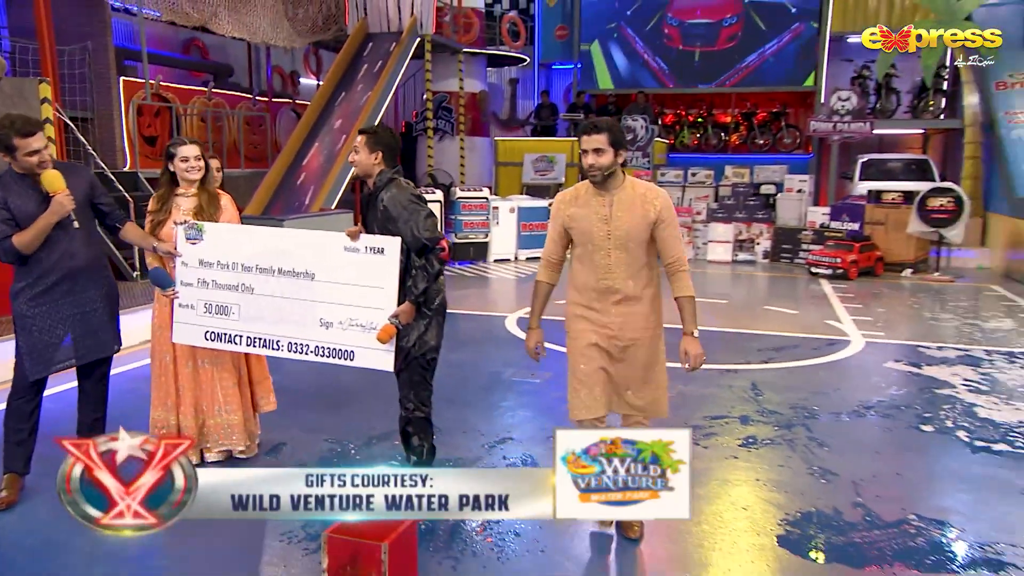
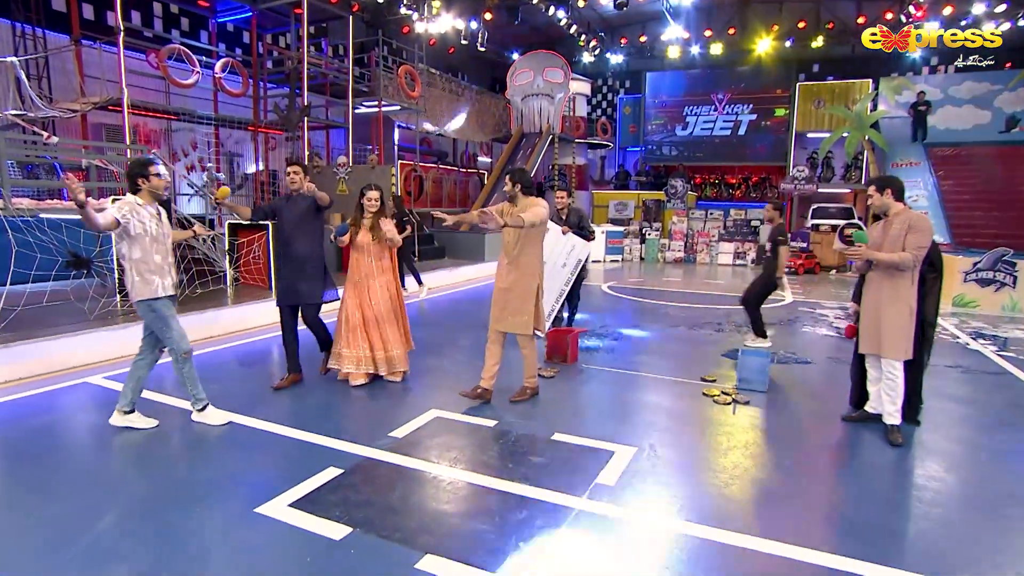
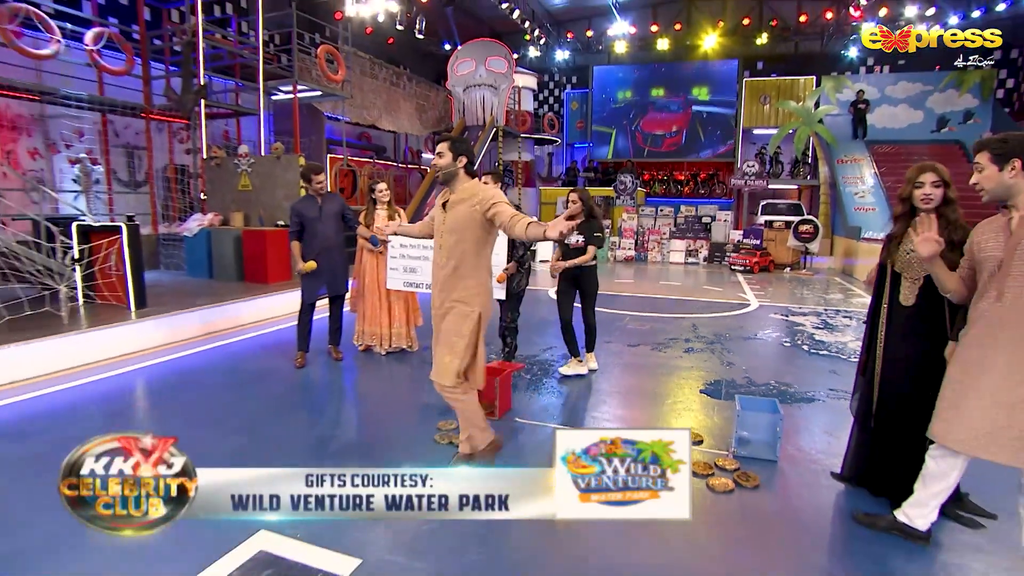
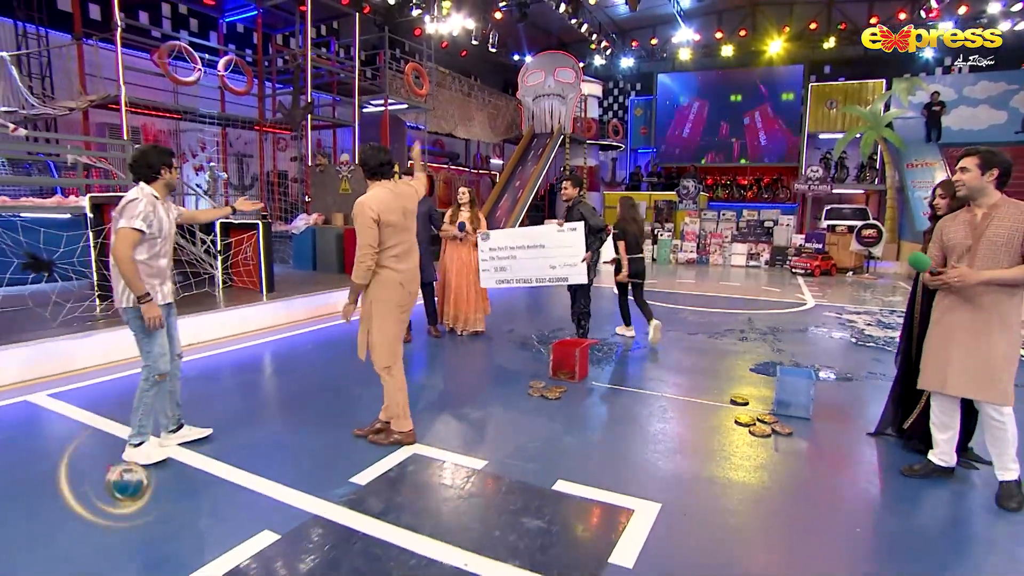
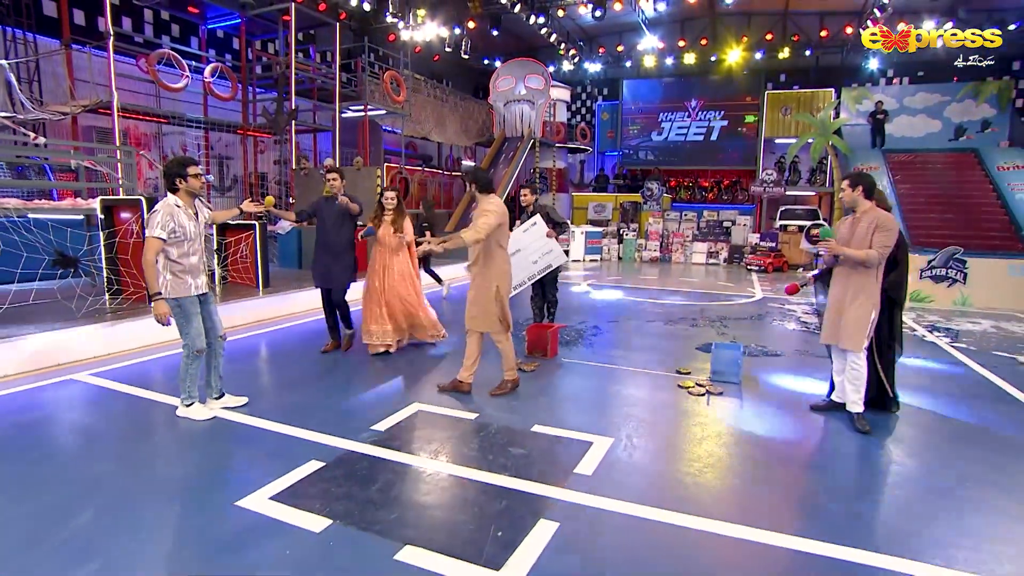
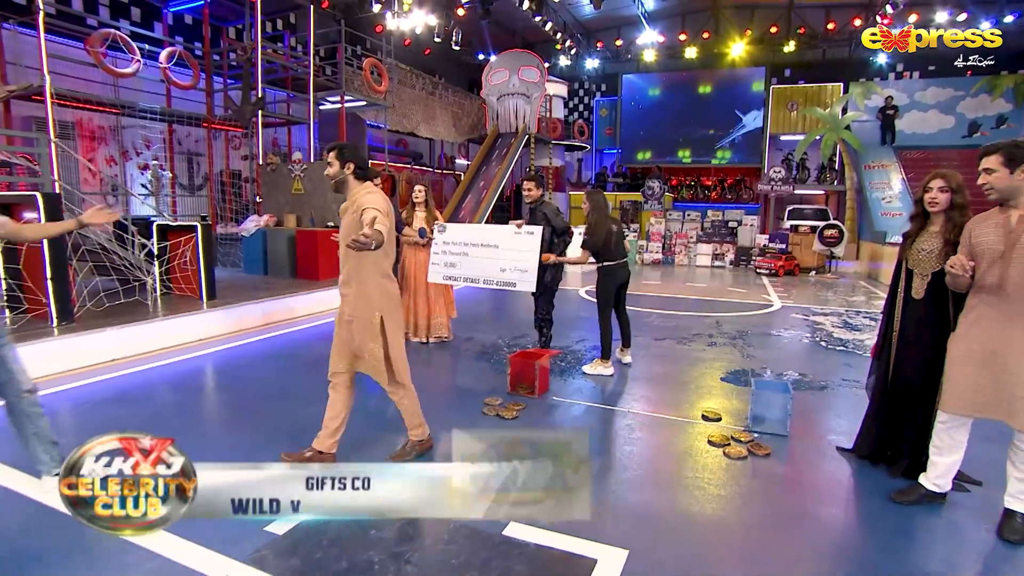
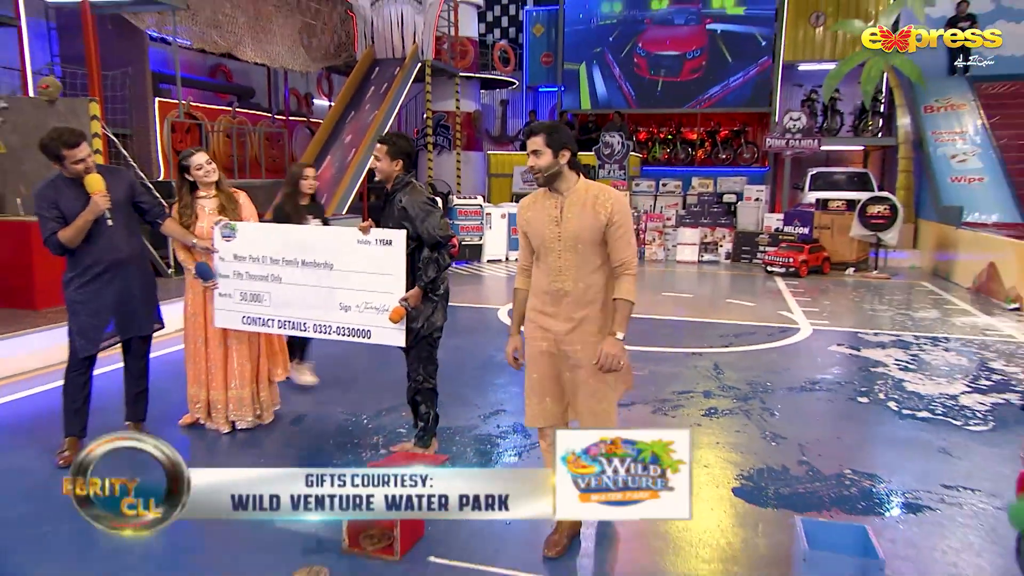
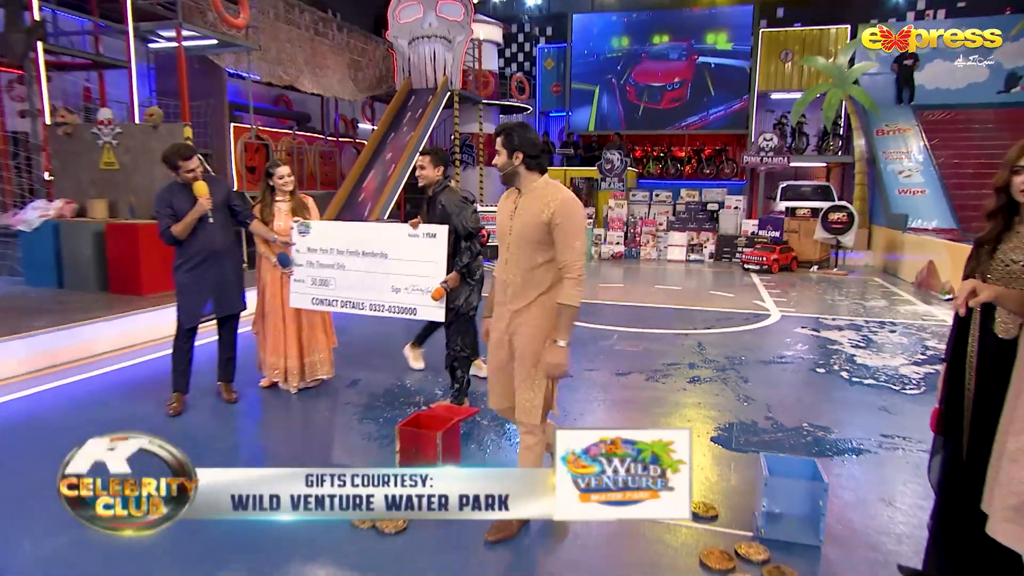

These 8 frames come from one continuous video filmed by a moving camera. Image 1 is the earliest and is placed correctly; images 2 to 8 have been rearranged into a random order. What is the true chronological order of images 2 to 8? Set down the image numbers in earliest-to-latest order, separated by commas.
7, 8, 3, 6, 4, 5, 2
